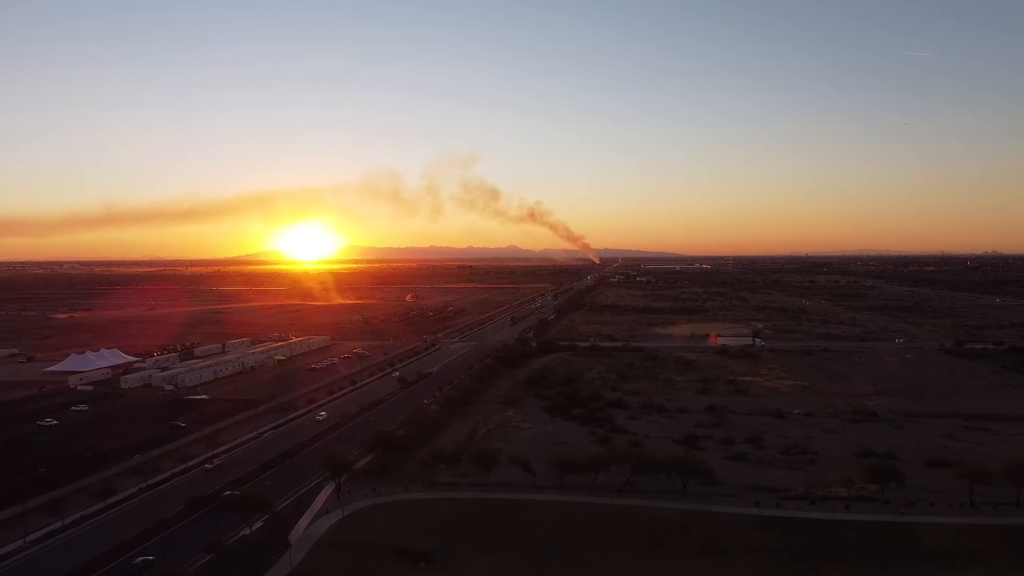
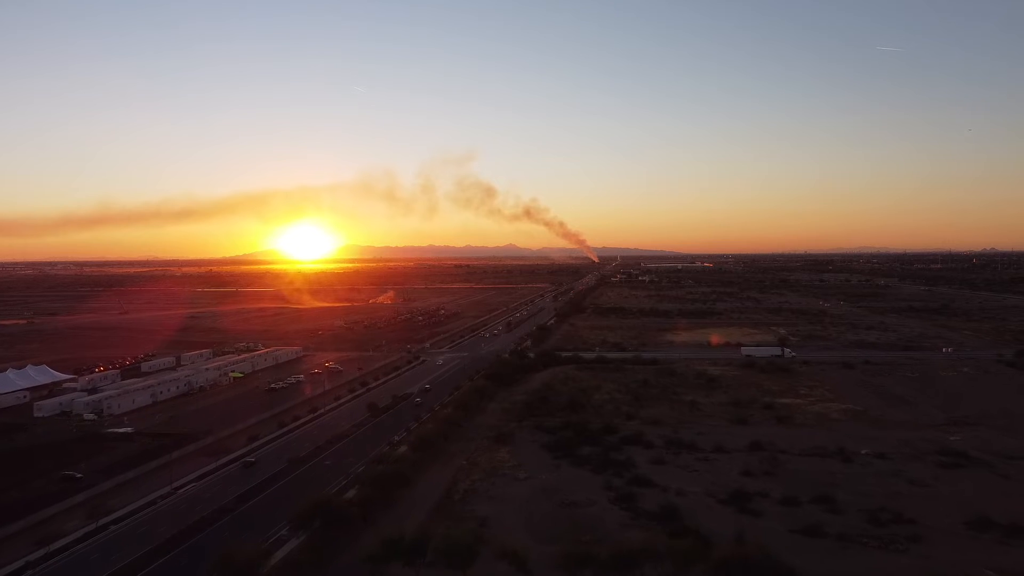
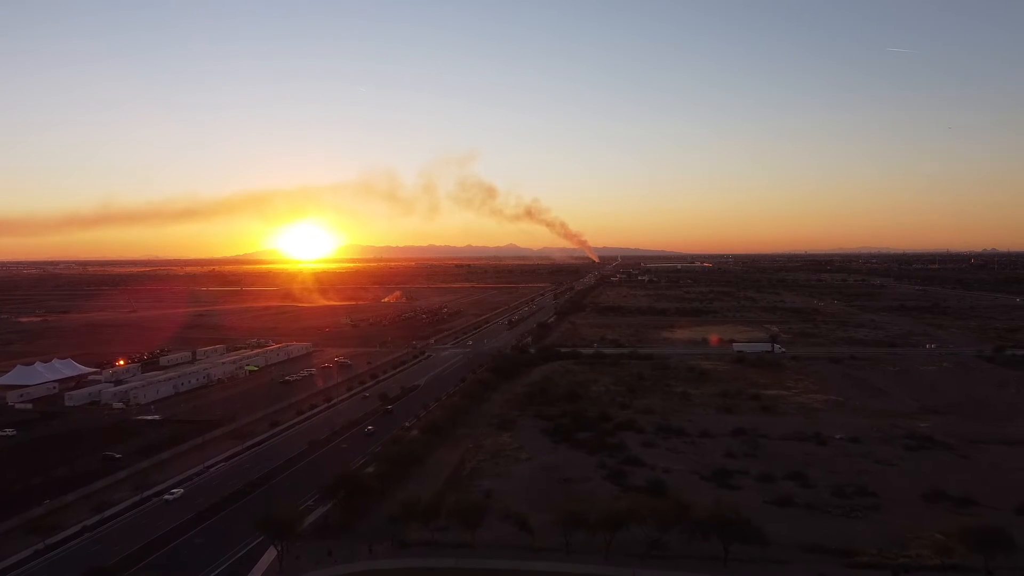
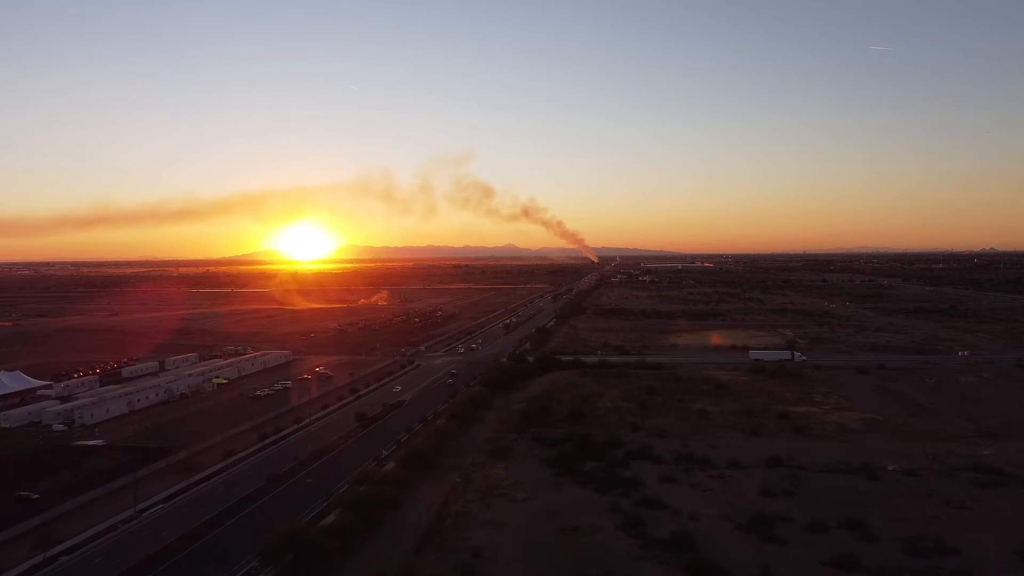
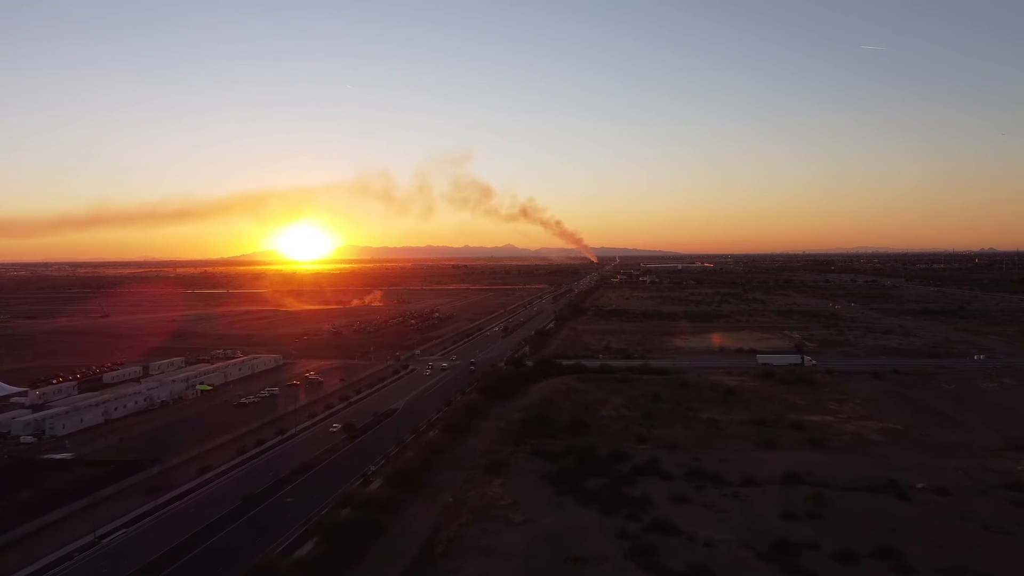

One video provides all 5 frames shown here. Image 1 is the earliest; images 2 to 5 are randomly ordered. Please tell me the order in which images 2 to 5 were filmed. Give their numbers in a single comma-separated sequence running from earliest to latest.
3, 2, 4, 5
